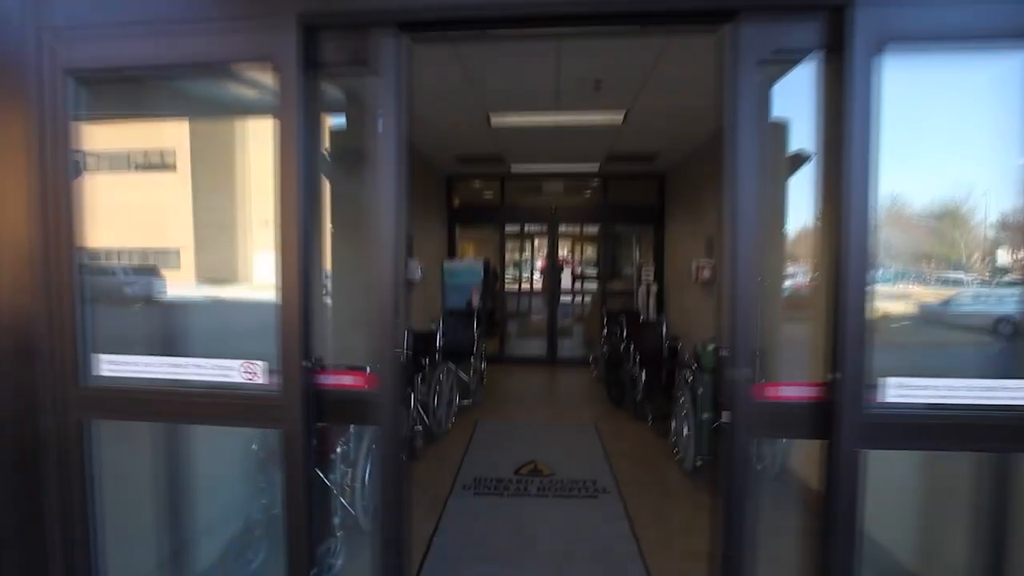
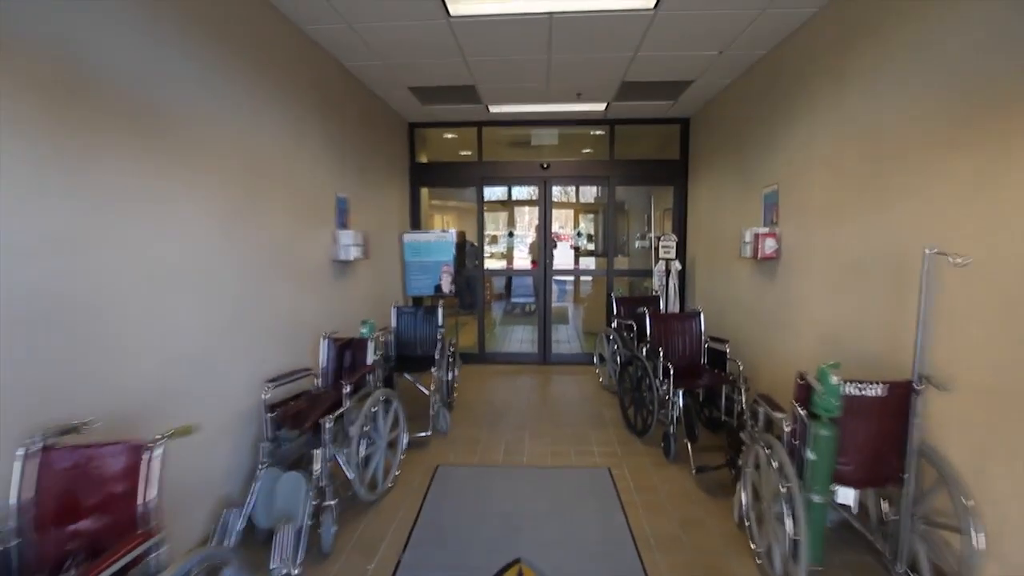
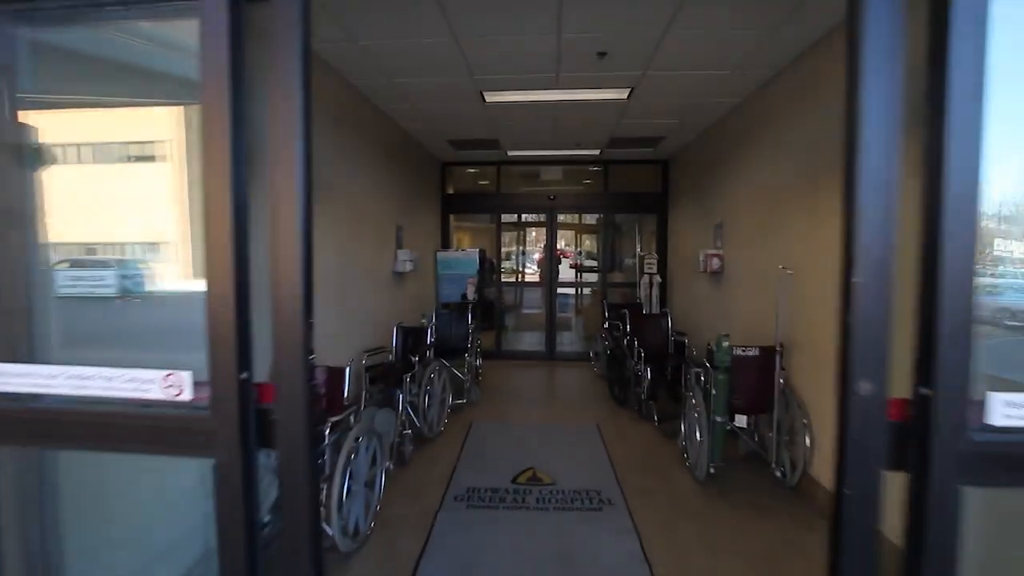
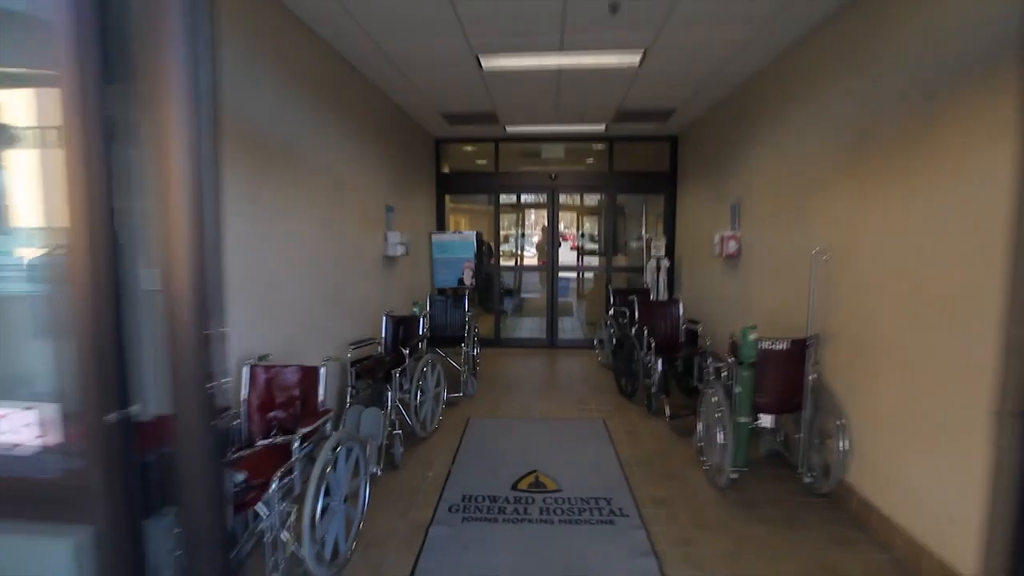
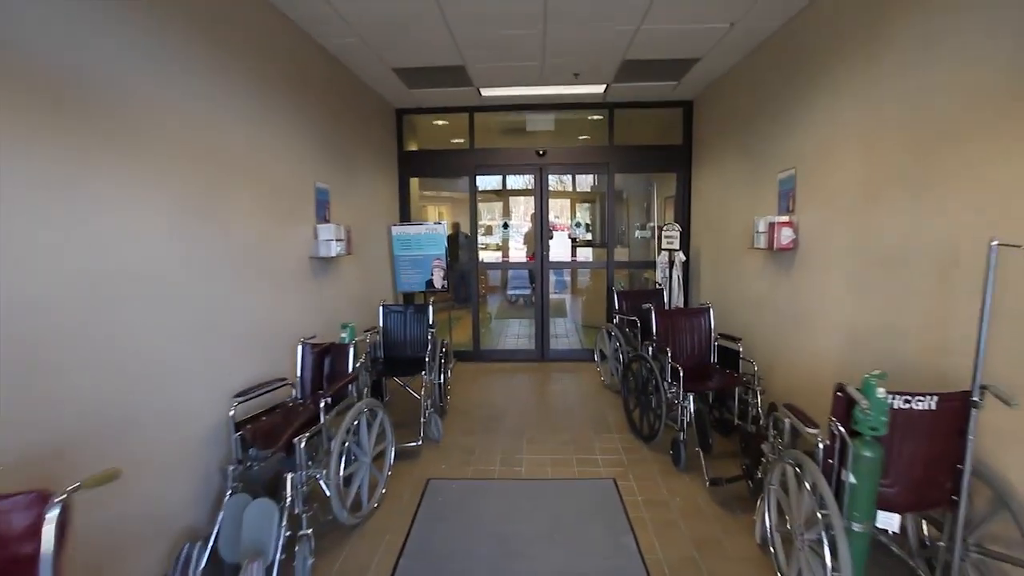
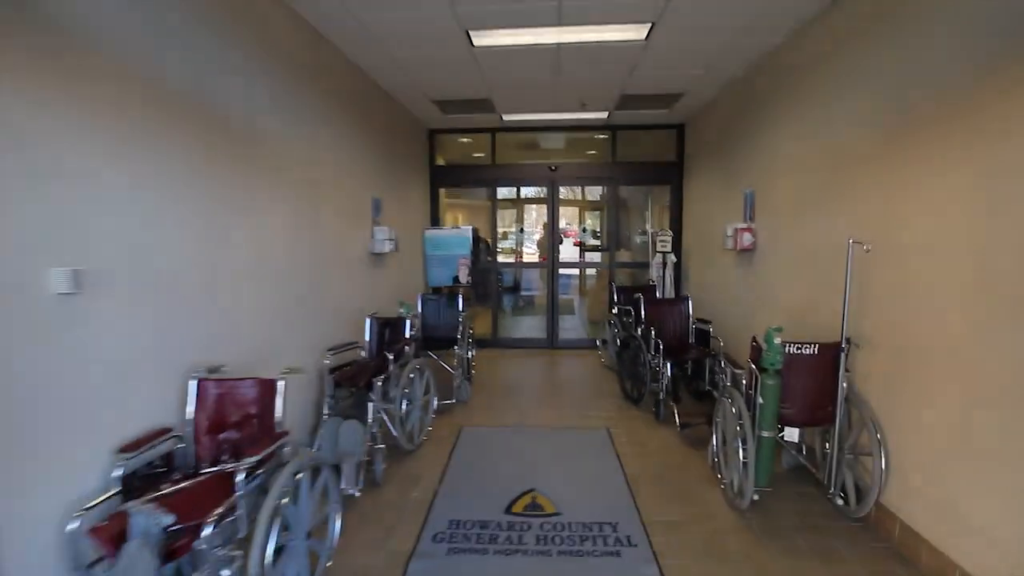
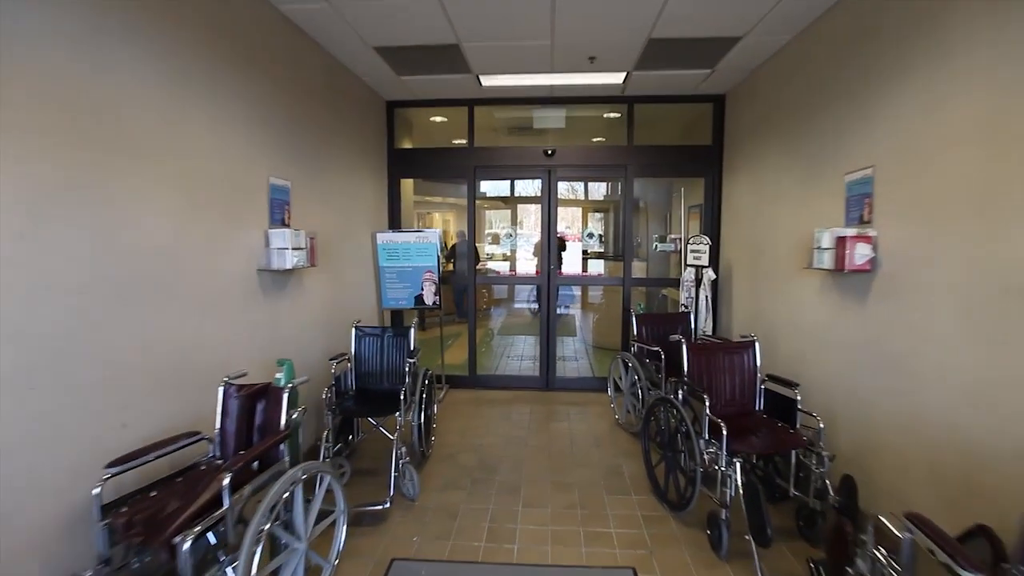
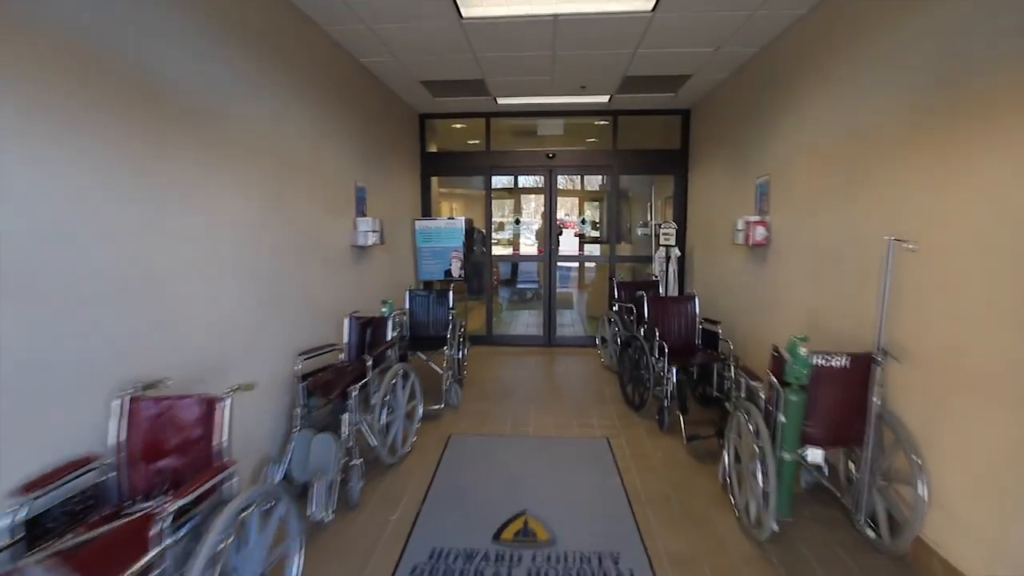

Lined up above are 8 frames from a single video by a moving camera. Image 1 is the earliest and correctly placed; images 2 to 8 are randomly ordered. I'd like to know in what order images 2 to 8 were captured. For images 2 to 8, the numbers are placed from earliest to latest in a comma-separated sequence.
3, 4, 6, 8, 2, 5, 7
